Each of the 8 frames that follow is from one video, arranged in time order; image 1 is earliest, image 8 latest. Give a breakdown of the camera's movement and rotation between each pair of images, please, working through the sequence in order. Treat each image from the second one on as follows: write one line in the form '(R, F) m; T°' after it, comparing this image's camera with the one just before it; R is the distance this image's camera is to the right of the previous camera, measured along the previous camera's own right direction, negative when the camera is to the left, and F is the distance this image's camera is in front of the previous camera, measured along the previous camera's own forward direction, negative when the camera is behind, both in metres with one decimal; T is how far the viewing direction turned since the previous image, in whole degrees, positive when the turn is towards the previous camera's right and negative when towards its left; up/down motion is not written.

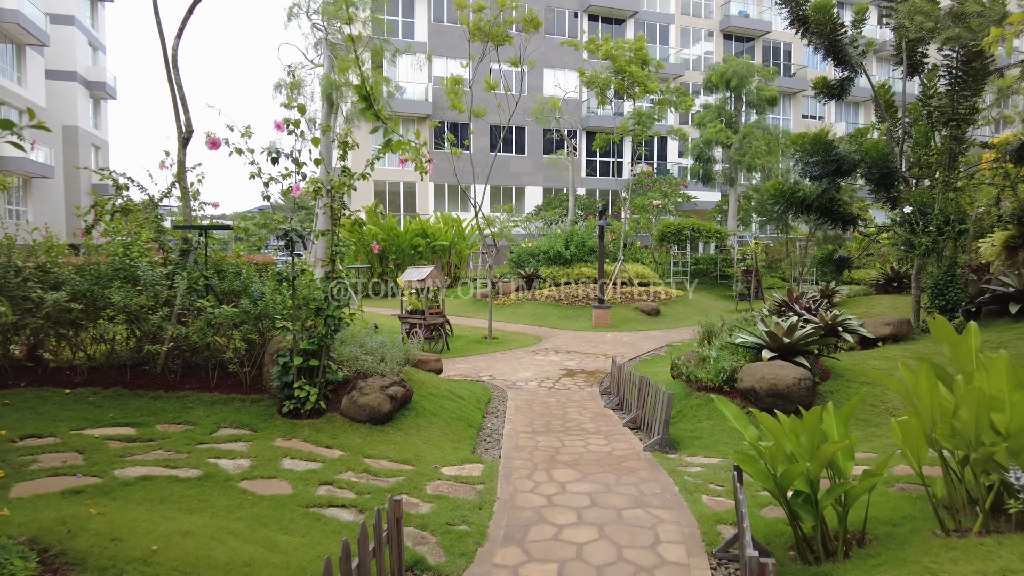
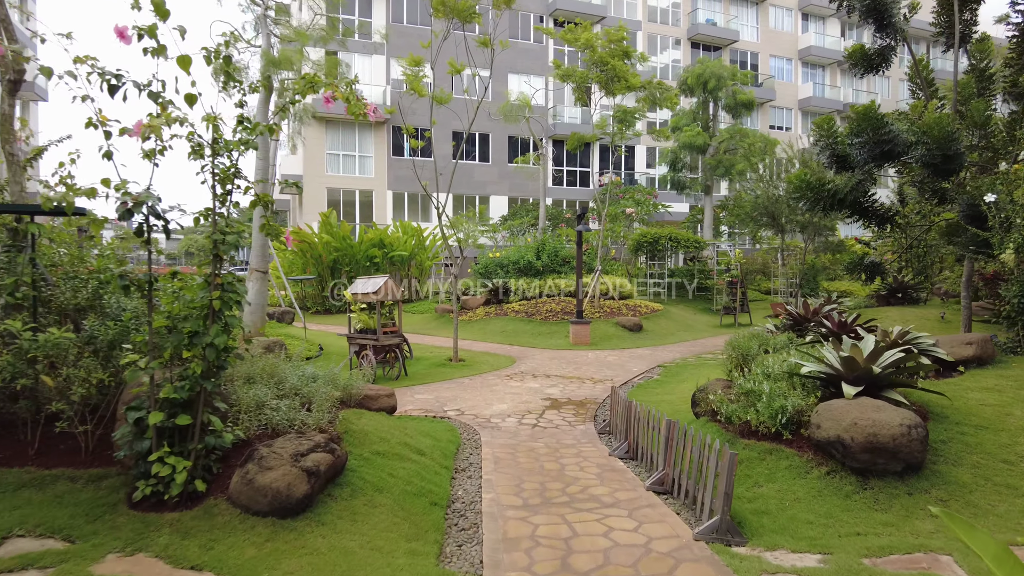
(-0.1, +1.7) m; +3°
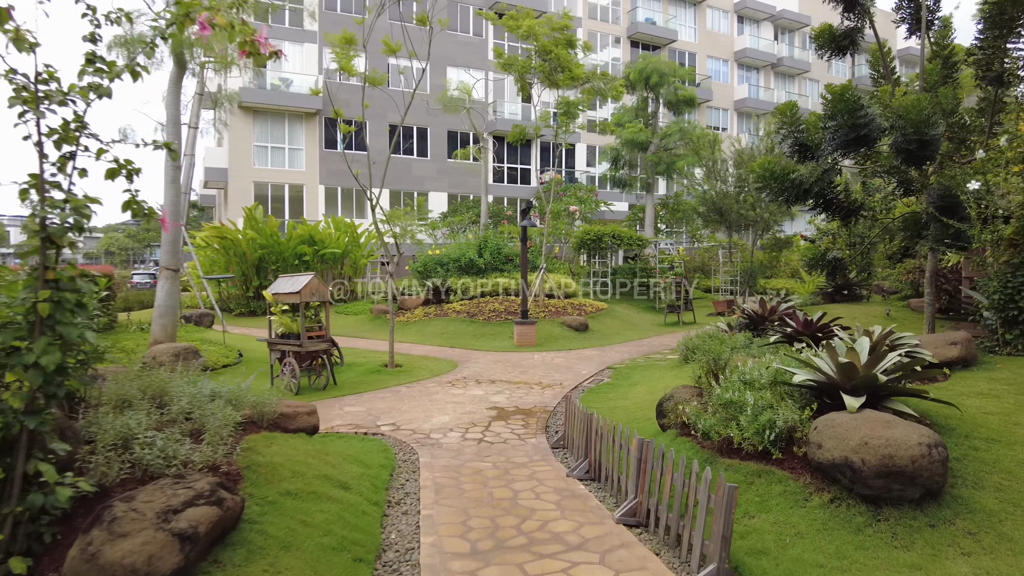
(0.0, +0.7) m; +5°
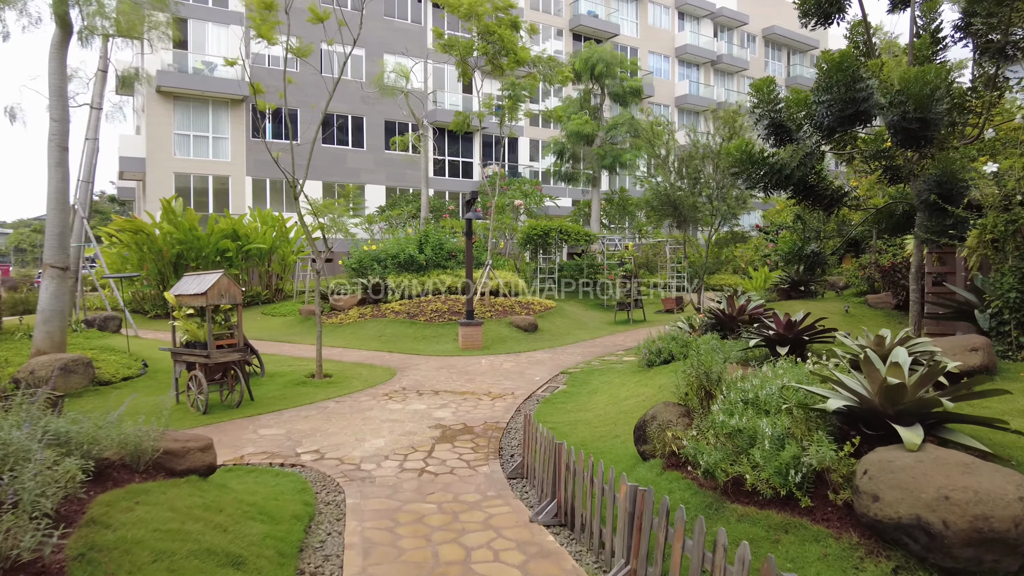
(0.0, +1.0) m; +5°
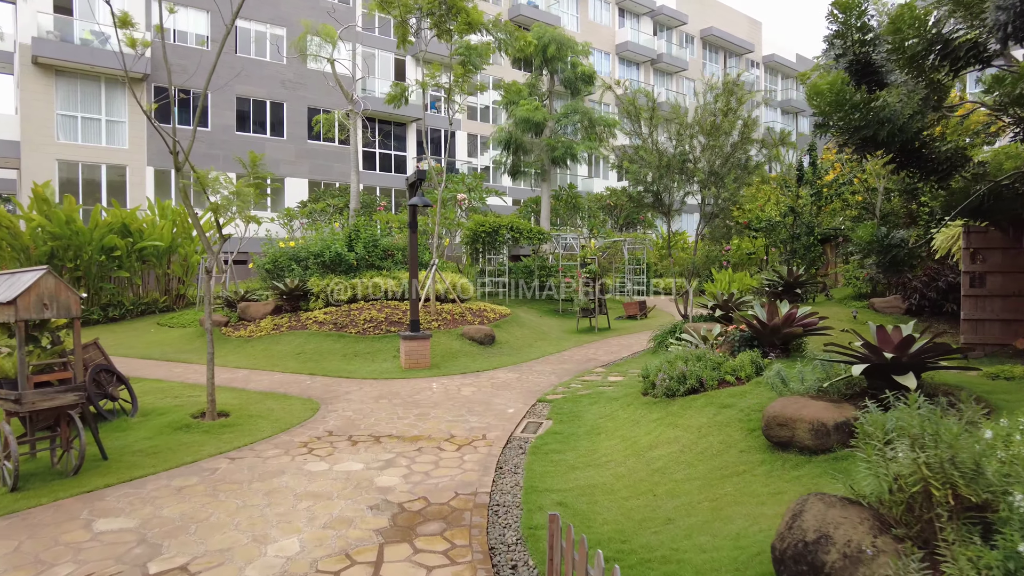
(-0.4, +2.2) m; +6°
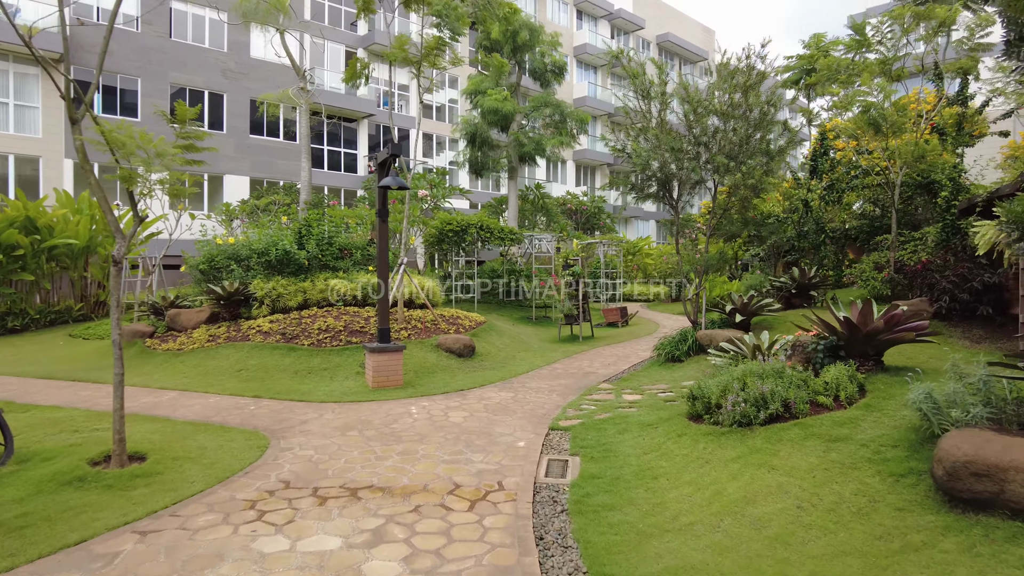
(-0.5, +1.5) m; +5°
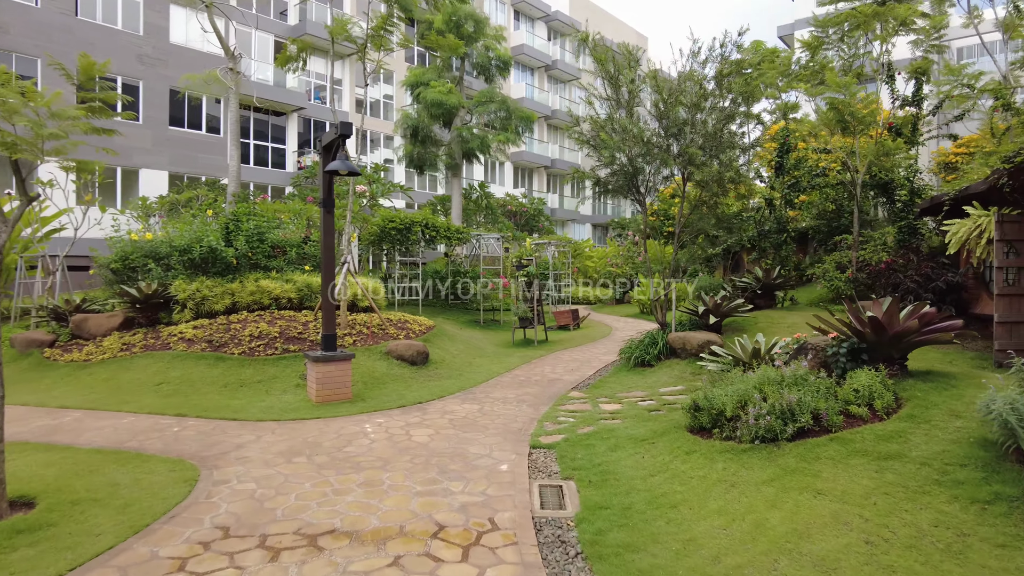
(-0.3, +0.7) m; +6°
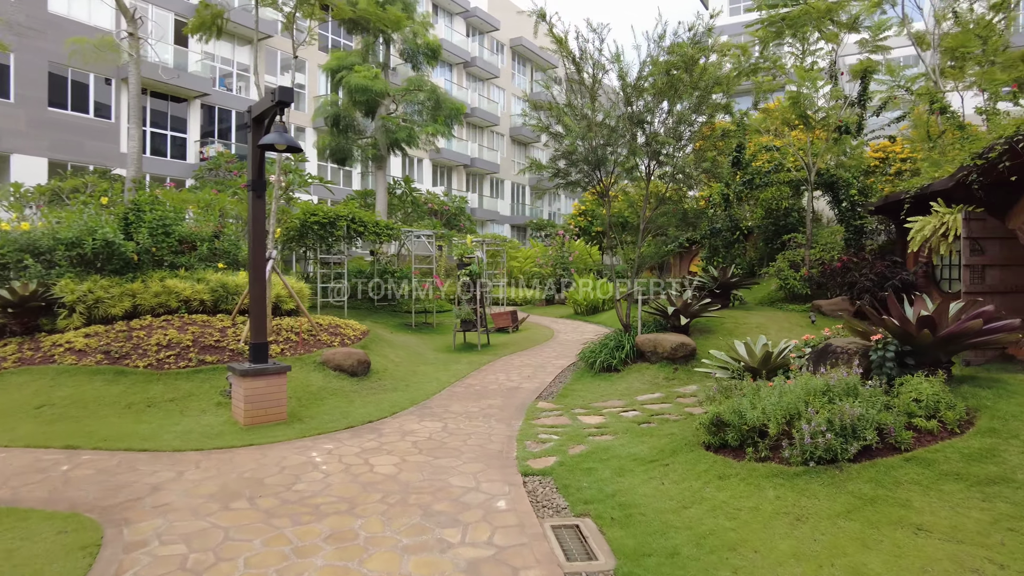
(-0.5, +0.8) m; +8°
